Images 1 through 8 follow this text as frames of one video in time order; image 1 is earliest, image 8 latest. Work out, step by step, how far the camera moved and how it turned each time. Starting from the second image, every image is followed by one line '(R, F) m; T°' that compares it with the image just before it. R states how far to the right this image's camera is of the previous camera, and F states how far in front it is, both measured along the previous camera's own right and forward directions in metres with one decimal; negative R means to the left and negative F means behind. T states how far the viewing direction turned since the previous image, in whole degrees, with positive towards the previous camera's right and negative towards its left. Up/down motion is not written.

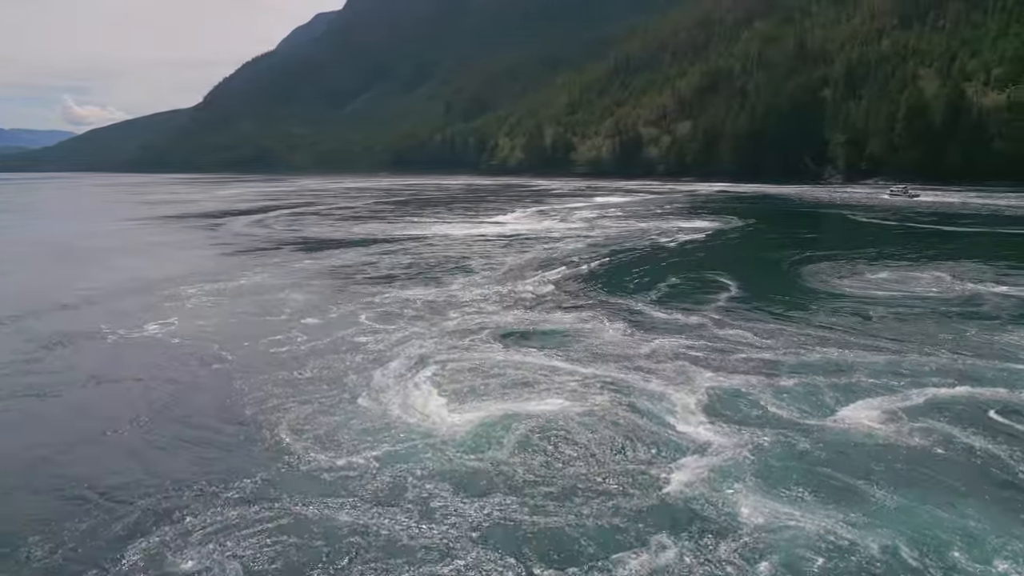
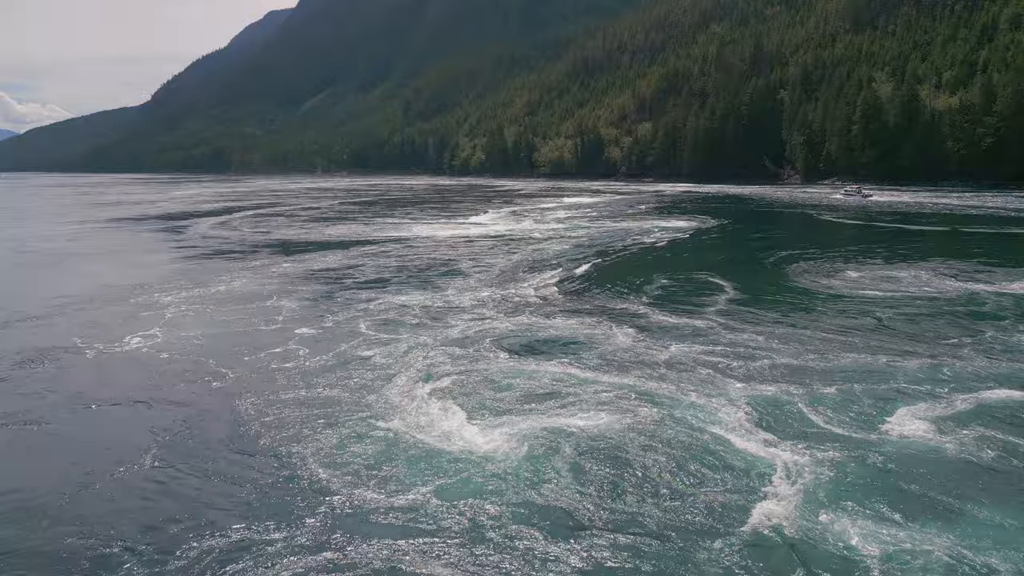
(-1.2, +1.0) m; +3°
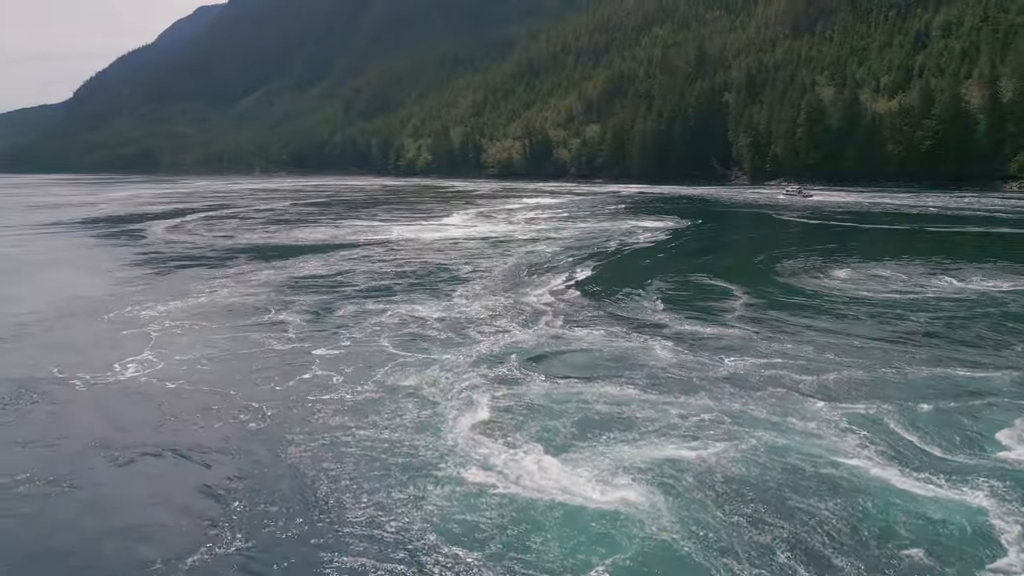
(-2.0, +1.7) m; +5°
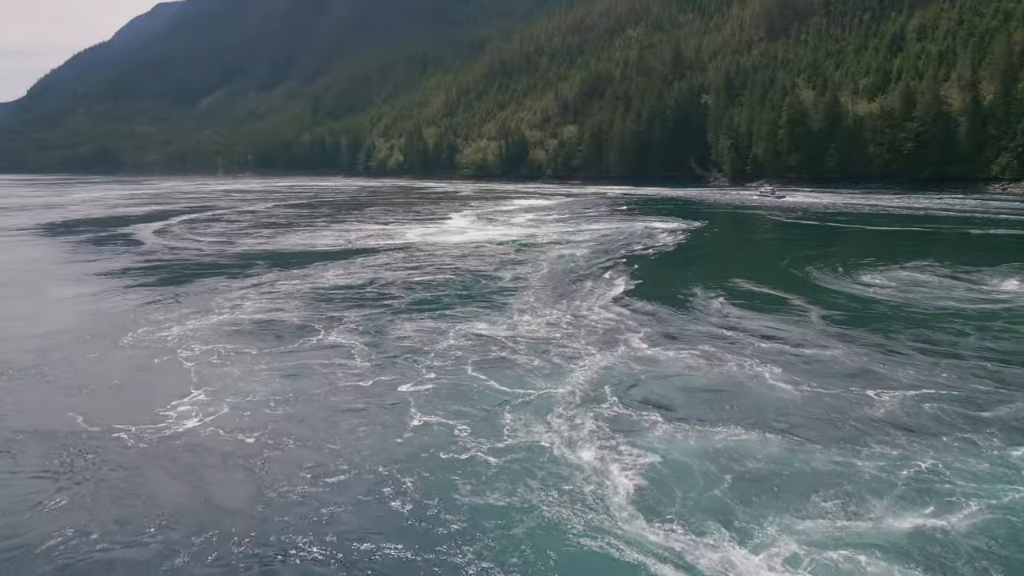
(-2.4, +2.3) m; +3°
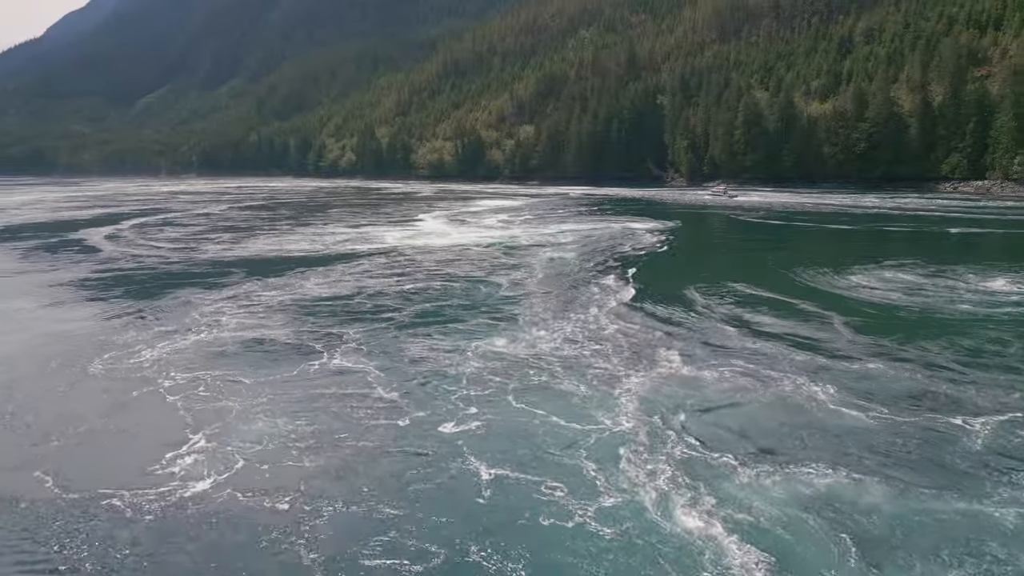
(-1.4, +1.6) m; +4°
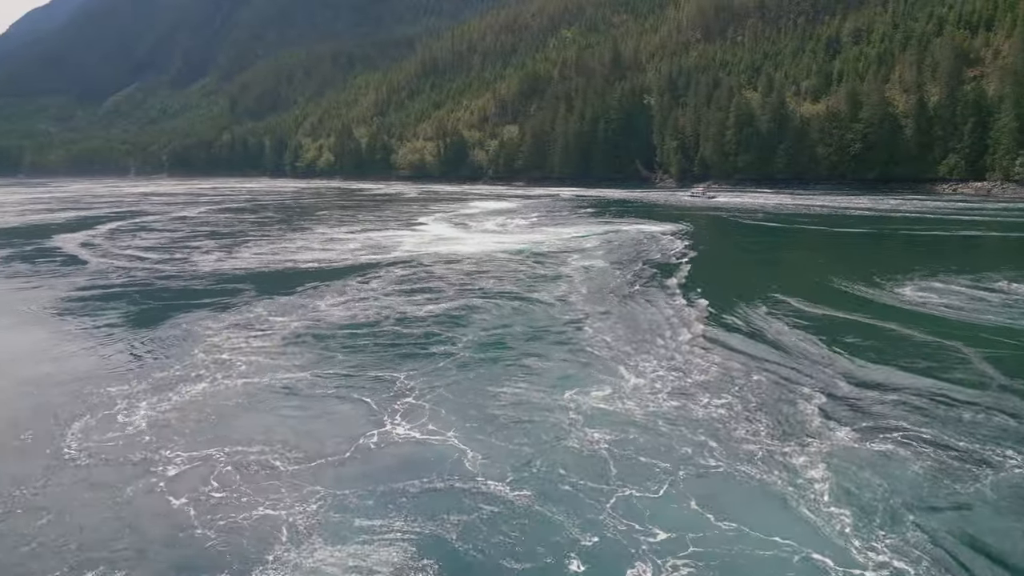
(-2.0, +3.3) m; +2°
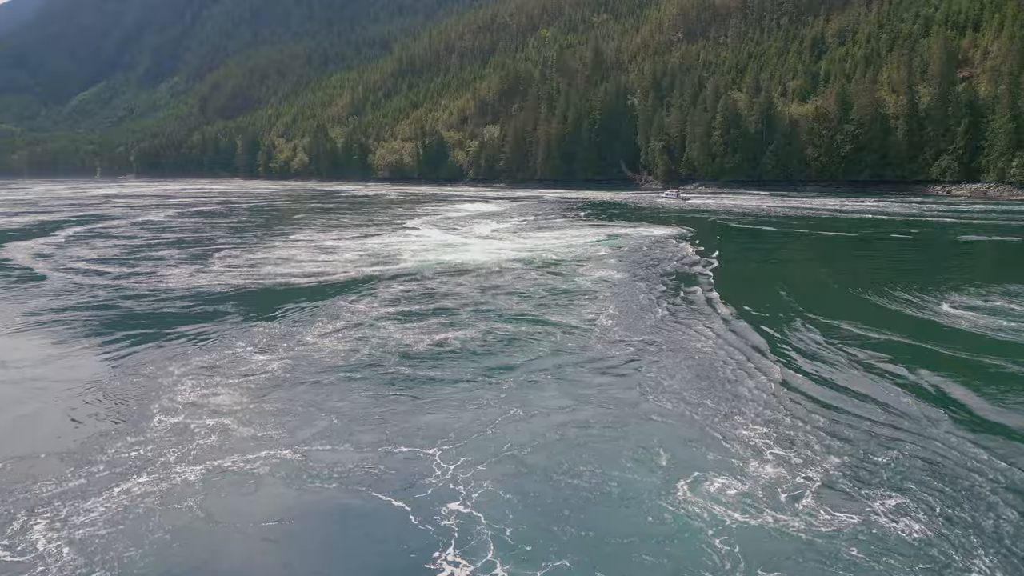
(-1.2, +3.3) m; +2°
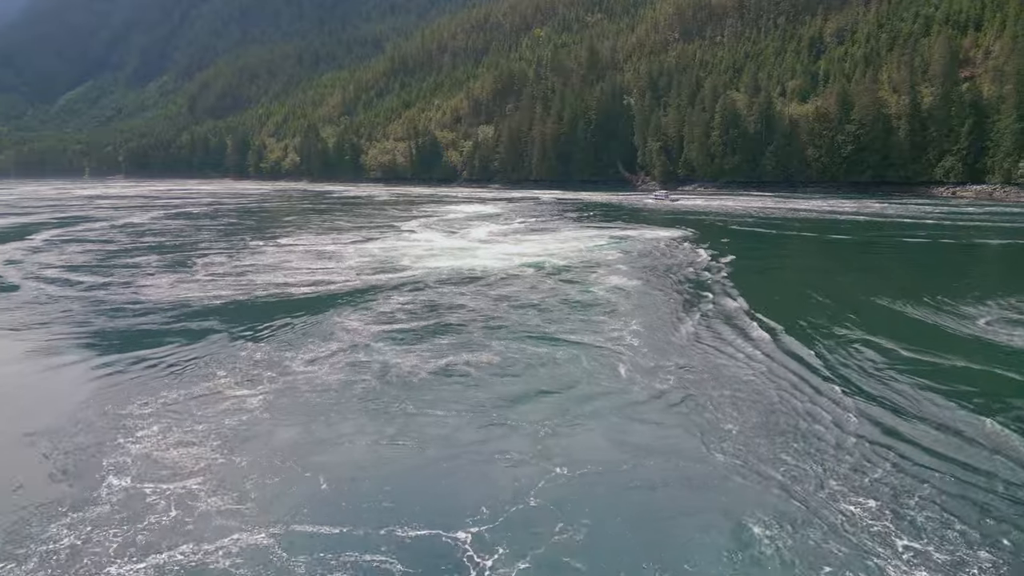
(-0.6, +2.1) m; +1°
